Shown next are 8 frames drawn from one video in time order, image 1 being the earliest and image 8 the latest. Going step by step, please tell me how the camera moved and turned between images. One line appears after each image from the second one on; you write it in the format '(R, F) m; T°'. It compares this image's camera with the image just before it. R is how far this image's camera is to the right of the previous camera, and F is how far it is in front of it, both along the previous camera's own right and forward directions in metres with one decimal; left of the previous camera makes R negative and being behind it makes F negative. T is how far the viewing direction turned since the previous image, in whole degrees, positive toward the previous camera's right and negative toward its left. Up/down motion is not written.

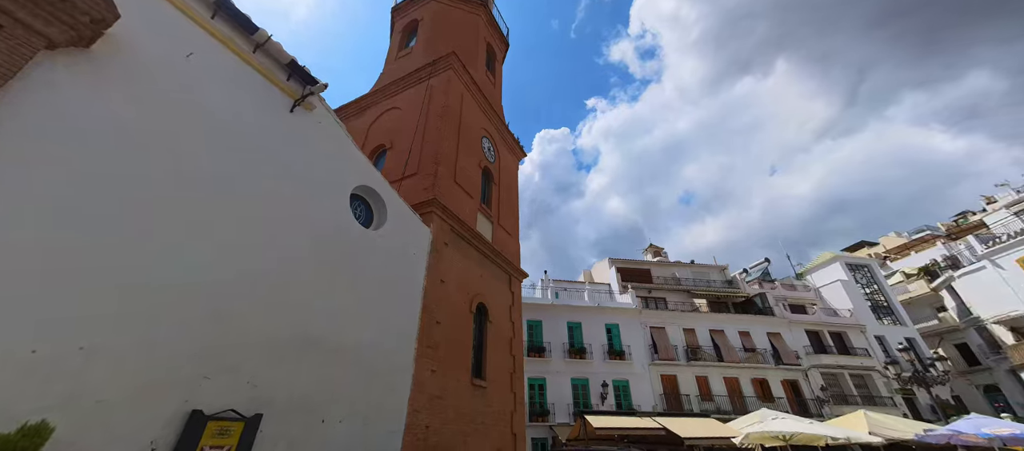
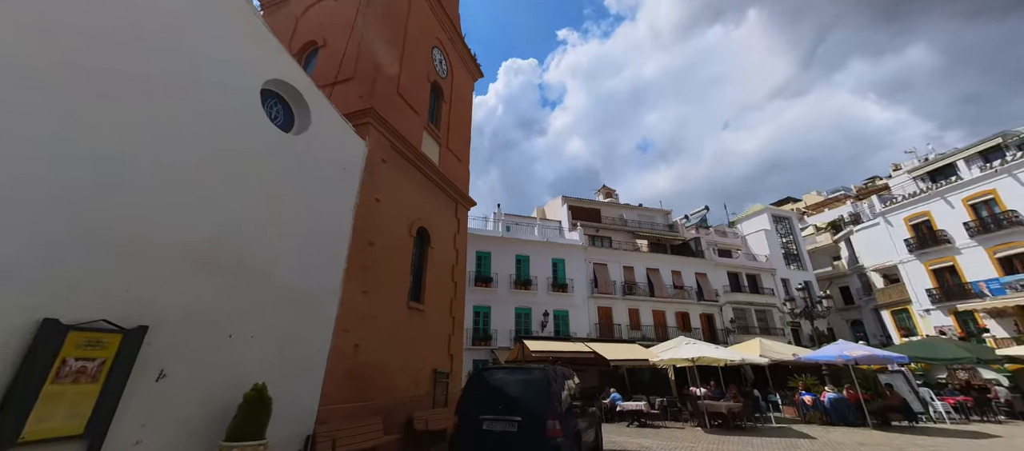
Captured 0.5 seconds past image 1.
(+0.2, +0.3) m; +7°
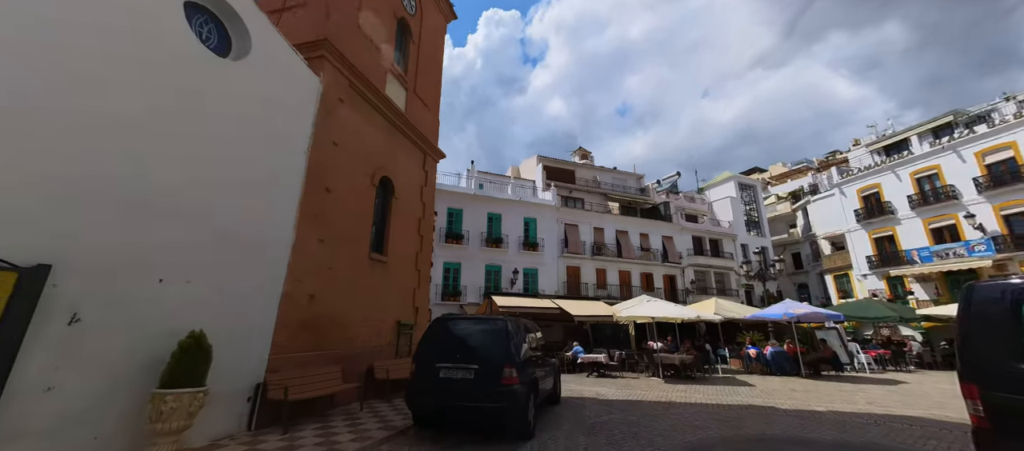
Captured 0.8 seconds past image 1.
(+0.2, +0.2) m; +4°
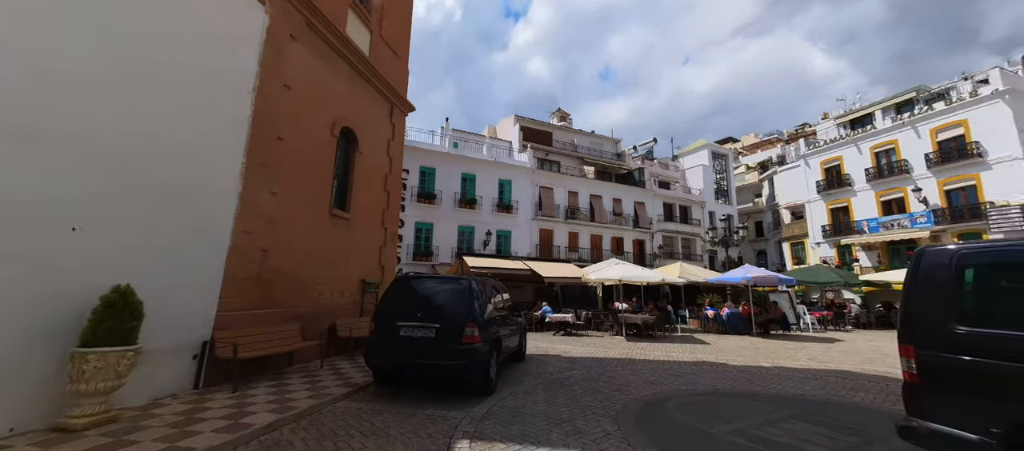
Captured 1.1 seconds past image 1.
(+0.1, +0.2) m; +4°
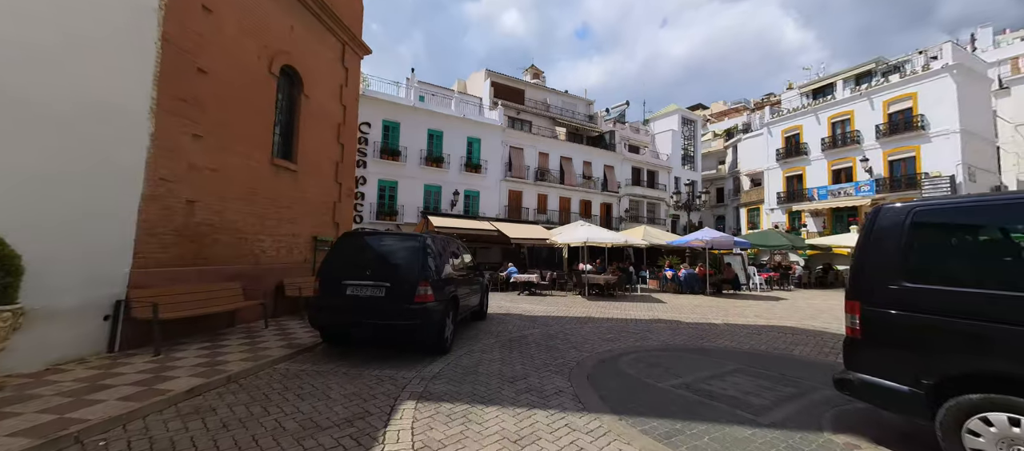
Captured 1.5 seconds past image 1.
(+0.2, +0.3) m; +5°
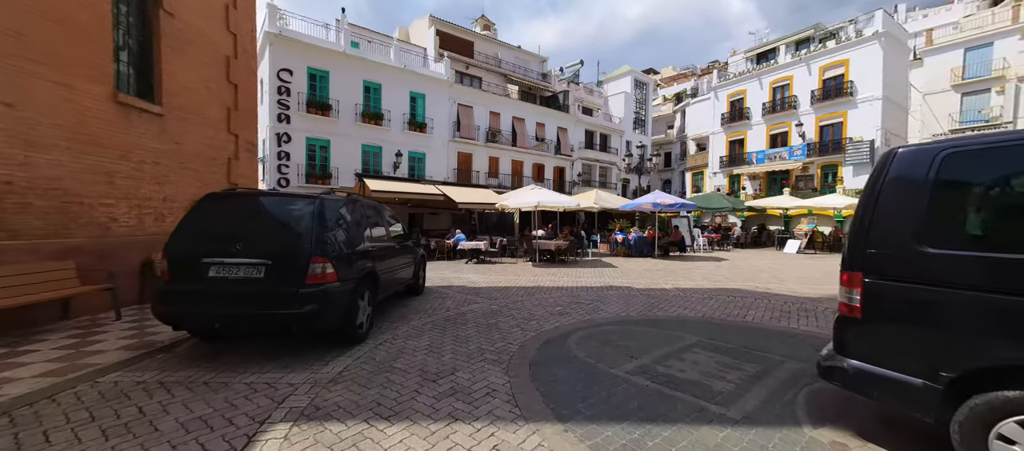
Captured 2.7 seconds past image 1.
(+0.3, +1.0) m; +7°
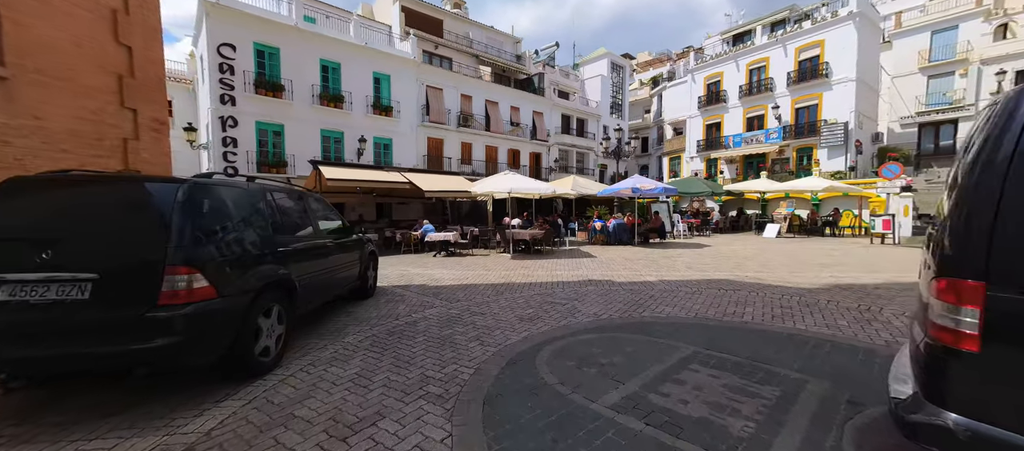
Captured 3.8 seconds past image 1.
(+0.3, +1.0) m; +3°
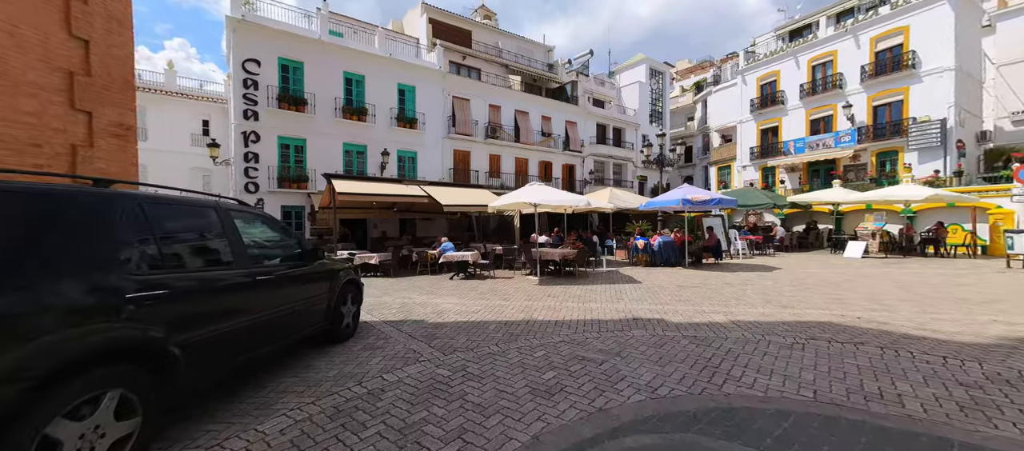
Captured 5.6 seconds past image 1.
(+0.3, +1.7) m; -5°
